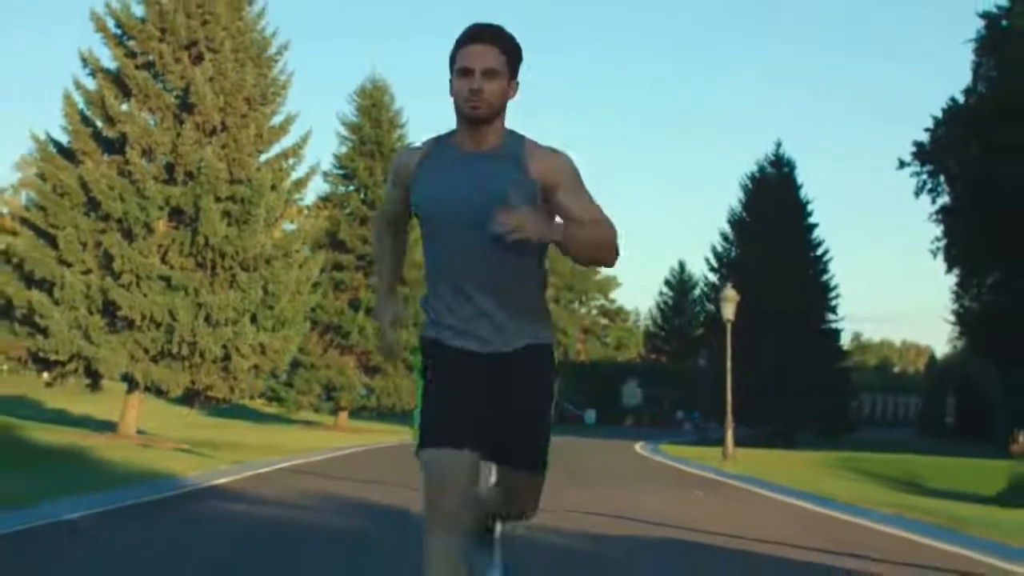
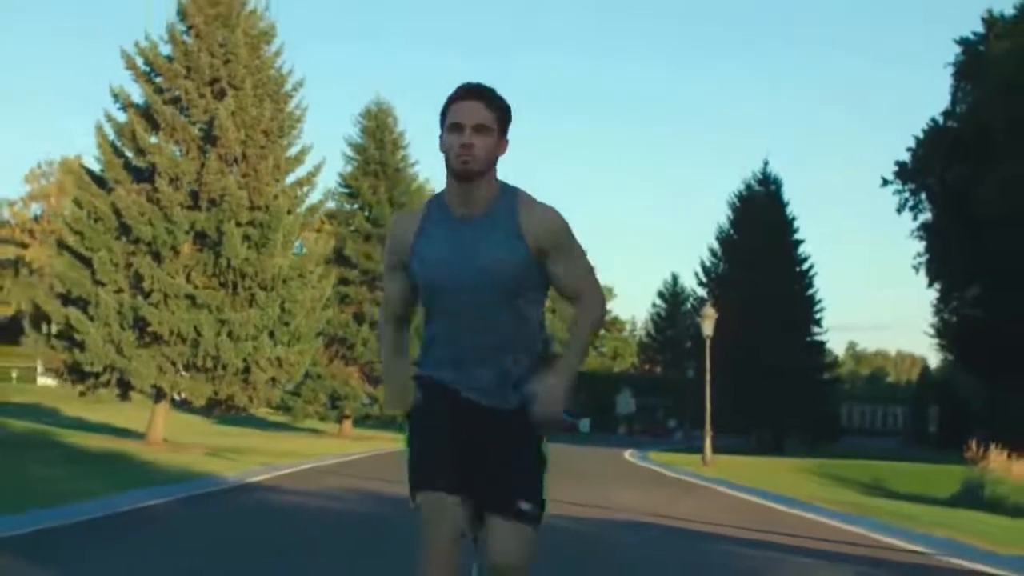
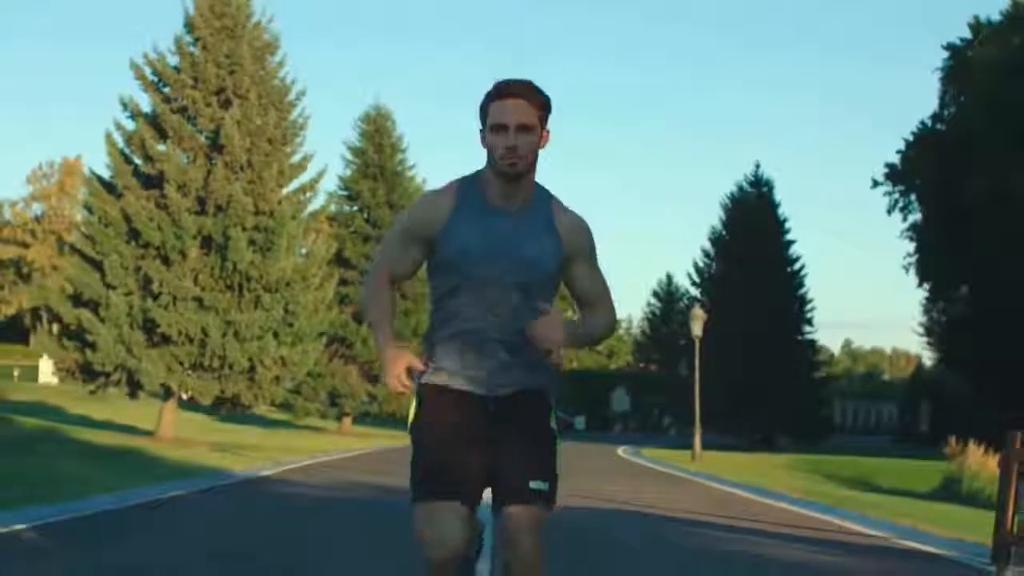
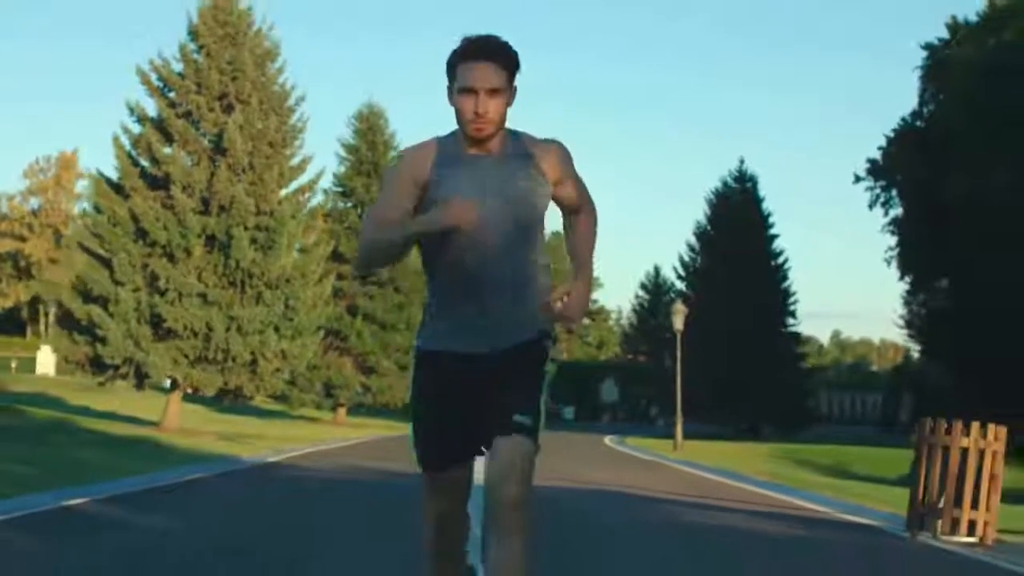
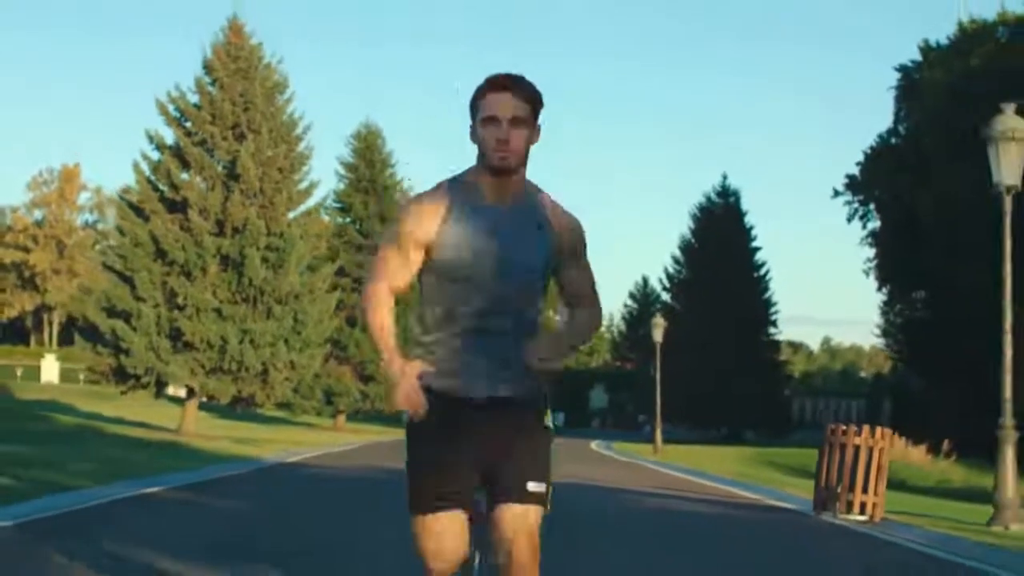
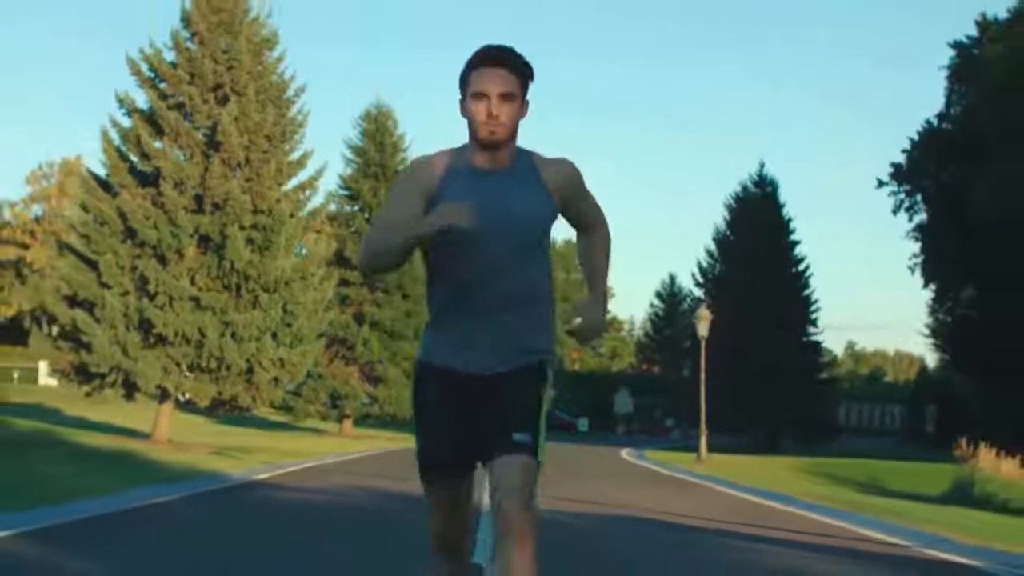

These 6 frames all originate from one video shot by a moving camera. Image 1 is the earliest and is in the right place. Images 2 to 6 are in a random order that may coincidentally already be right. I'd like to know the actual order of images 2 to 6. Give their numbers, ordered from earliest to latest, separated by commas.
2, 6, 3, 4, 5
